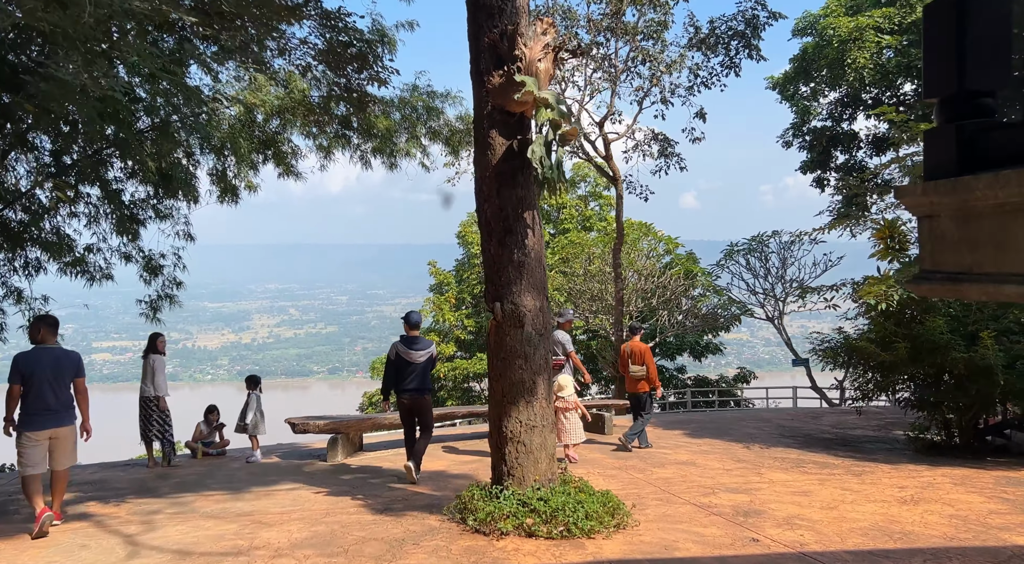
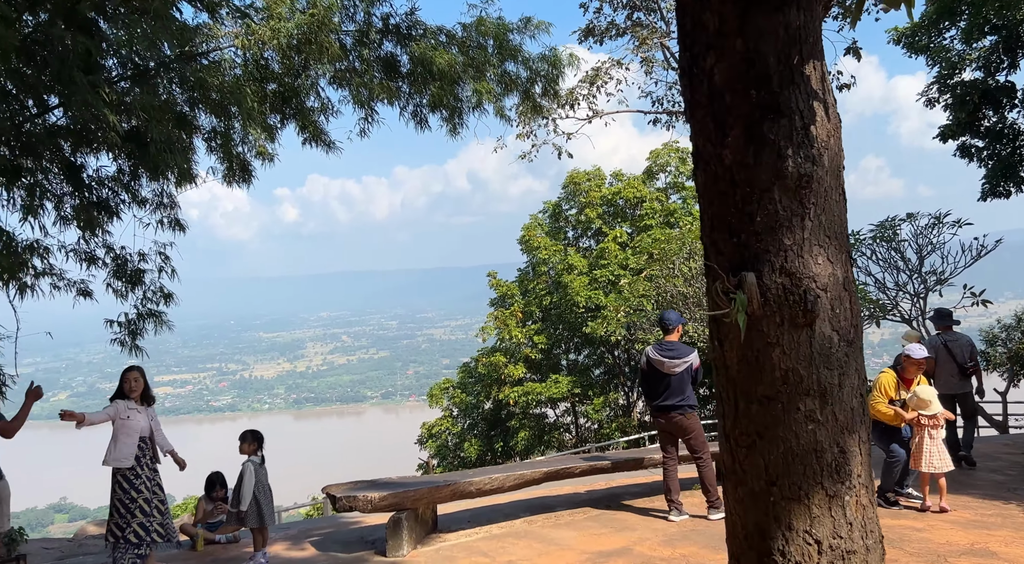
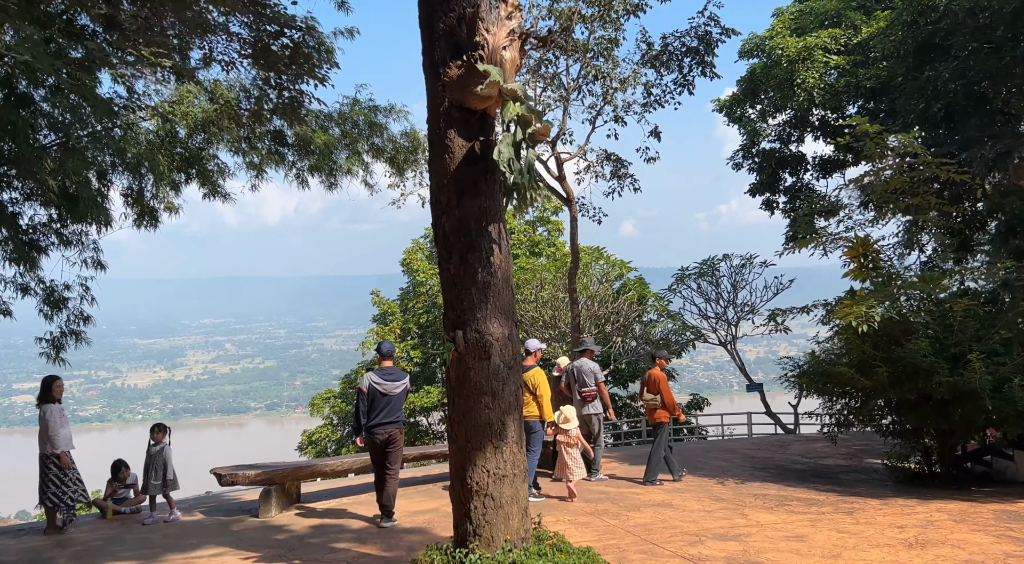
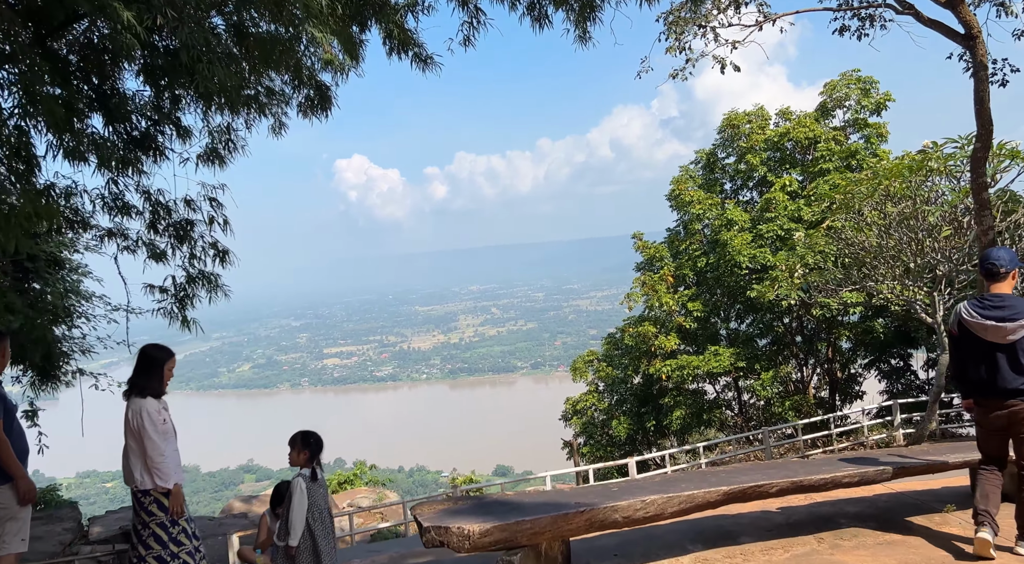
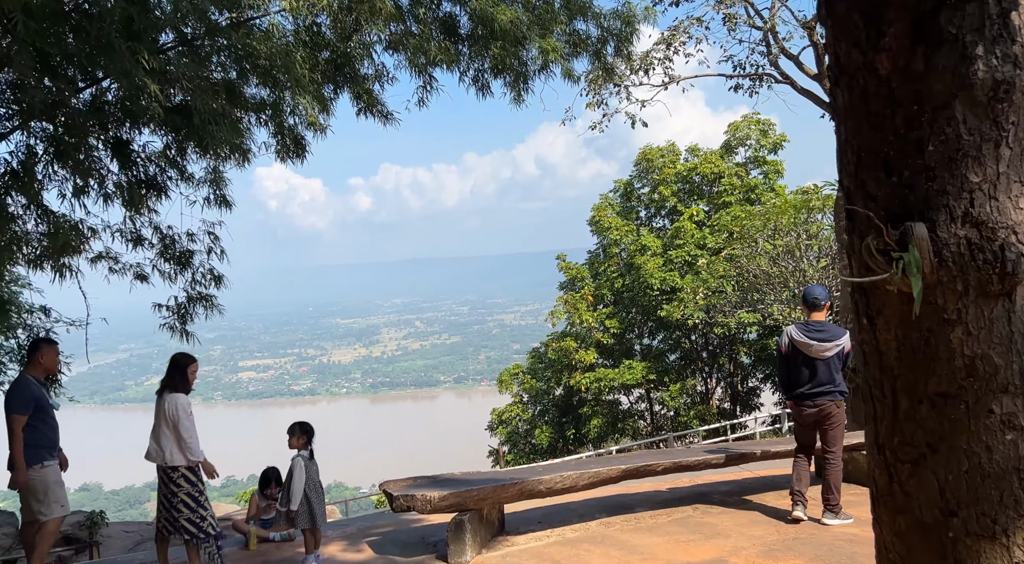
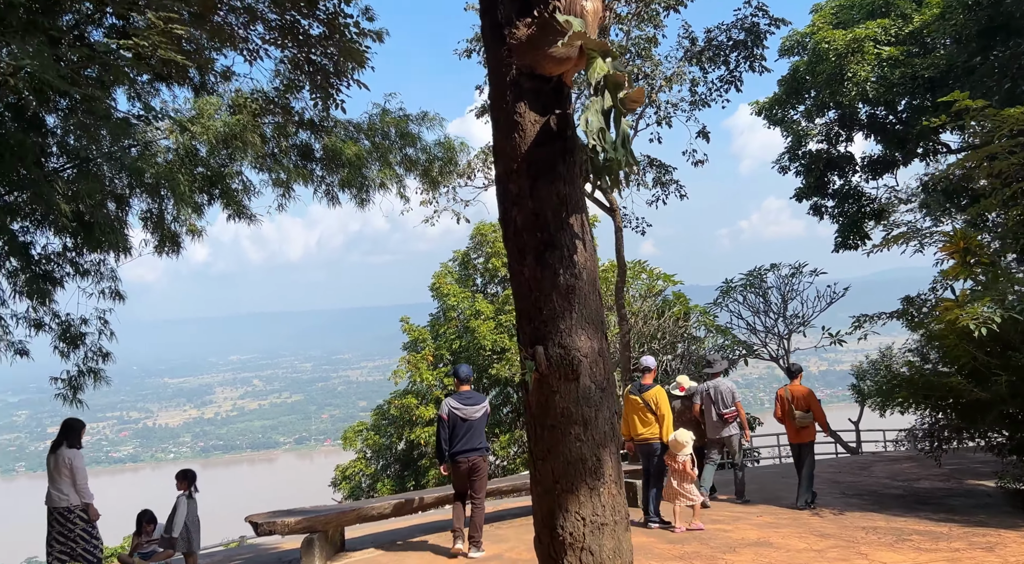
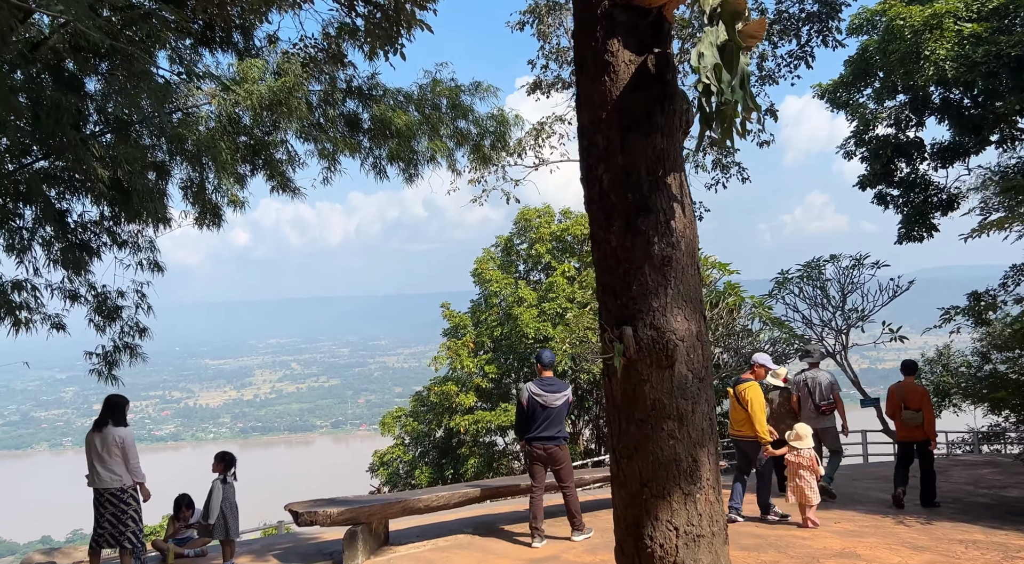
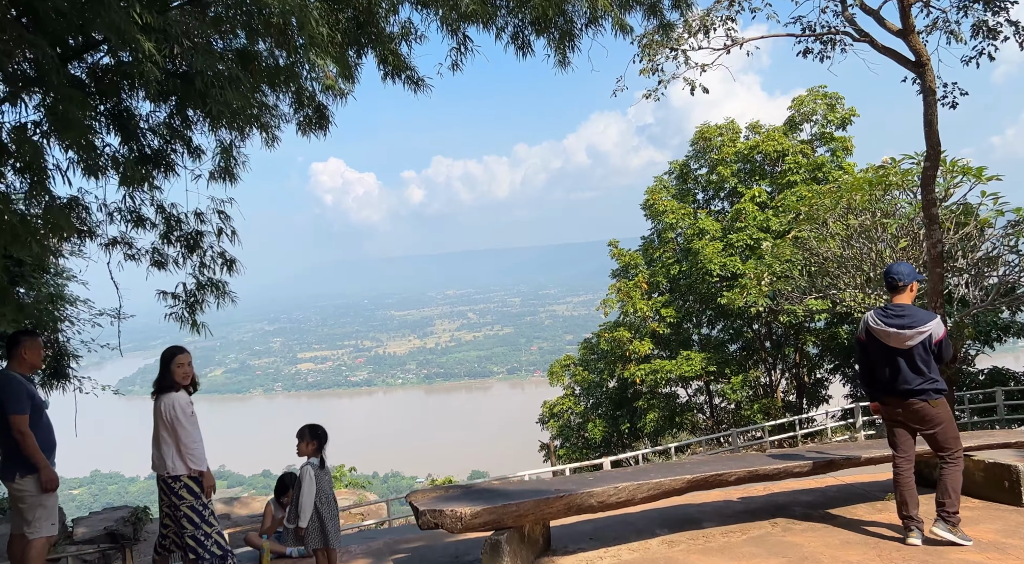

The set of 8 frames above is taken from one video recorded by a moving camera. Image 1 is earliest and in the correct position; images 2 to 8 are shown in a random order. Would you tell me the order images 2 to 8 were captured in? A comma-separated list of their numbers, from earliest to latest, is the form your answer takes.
3, 6, 7, 2, 5, 8, 4
